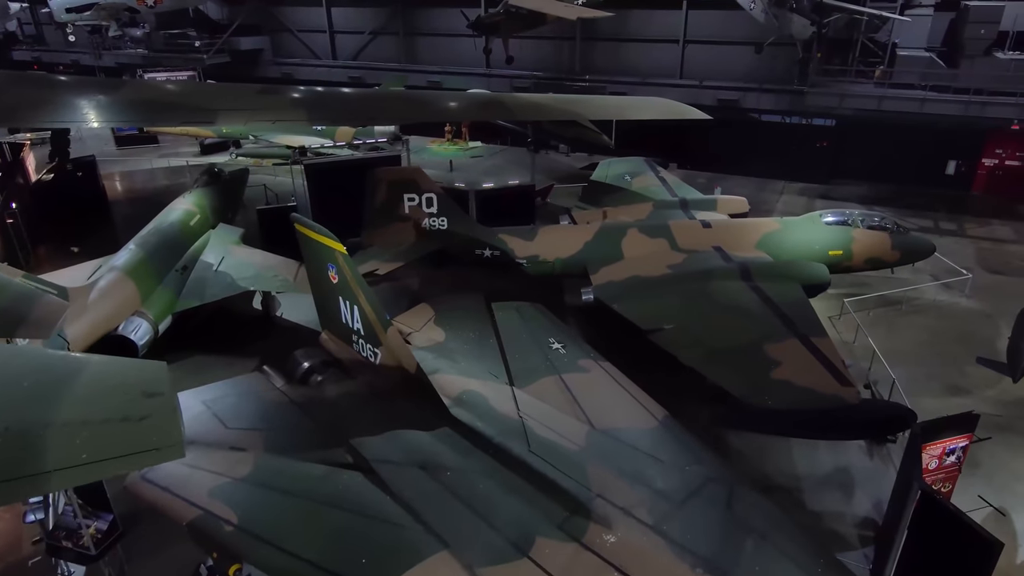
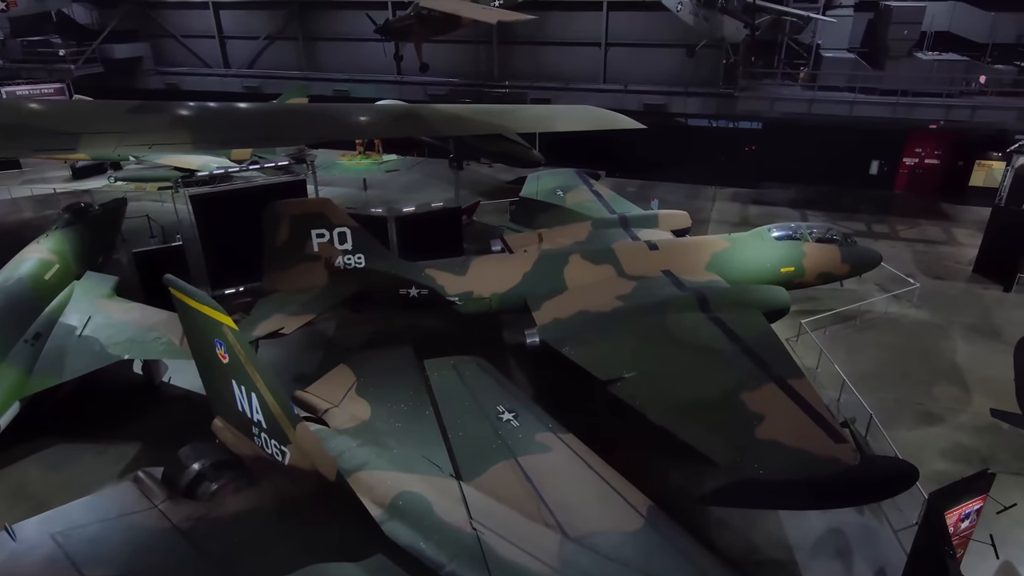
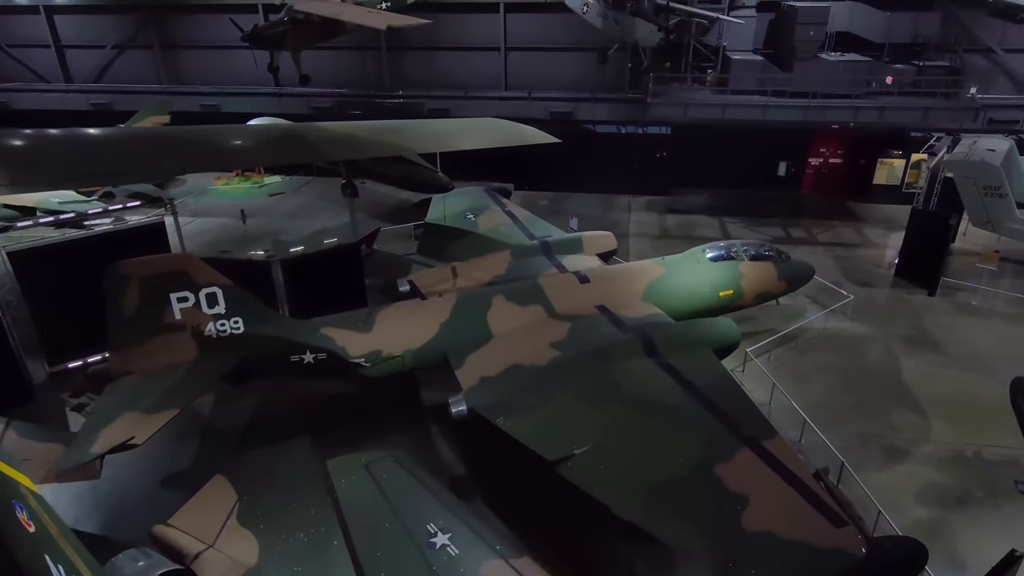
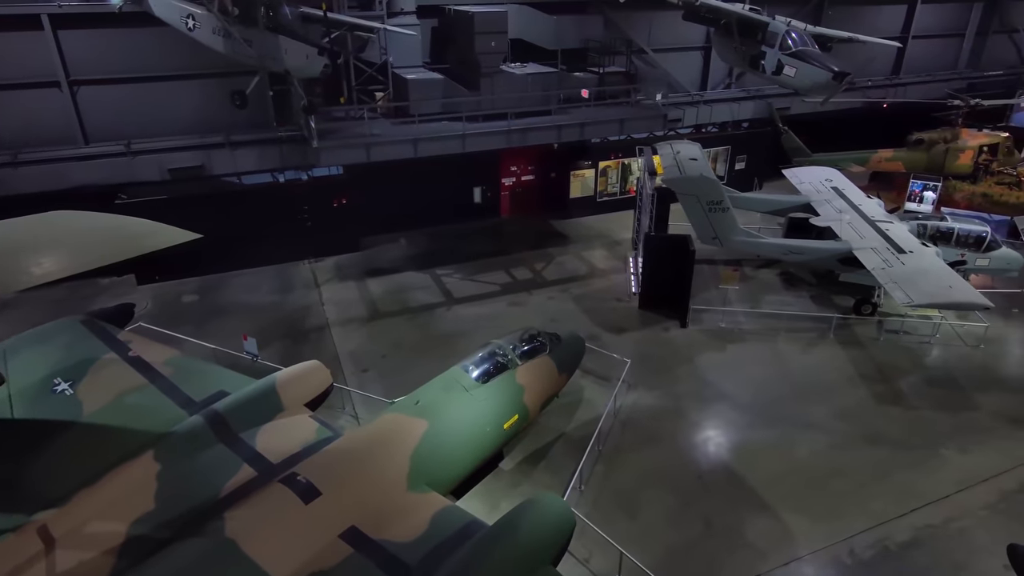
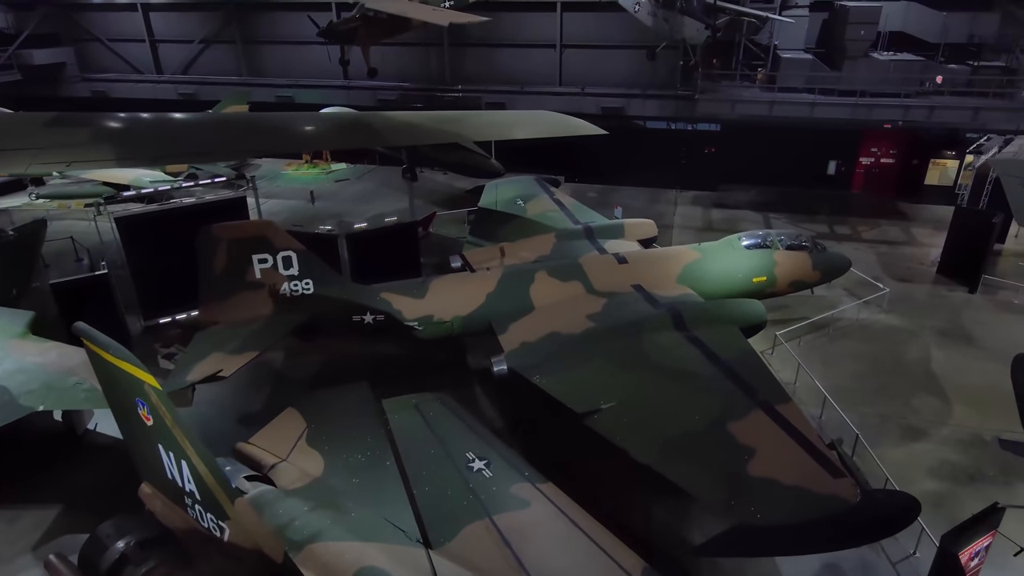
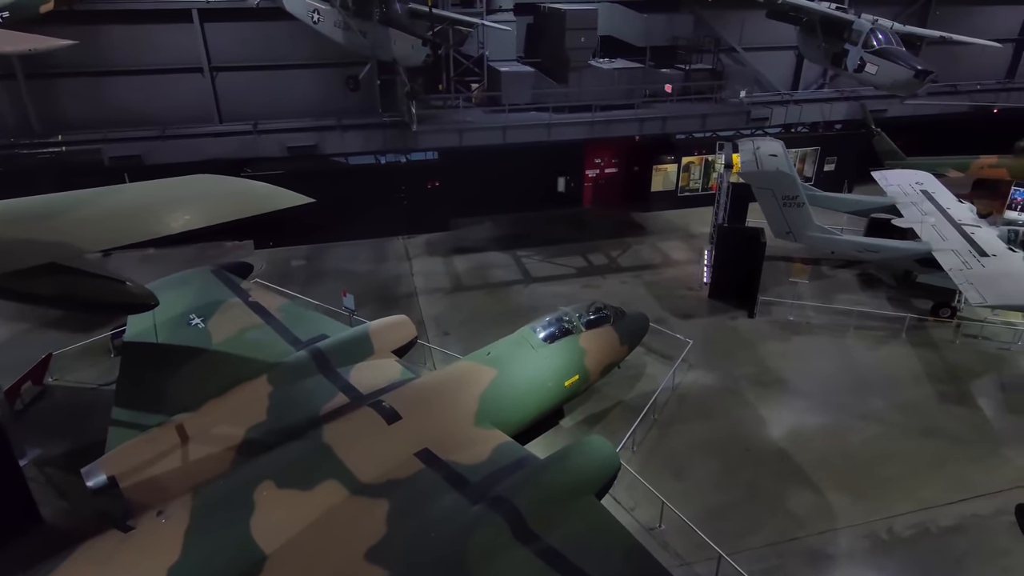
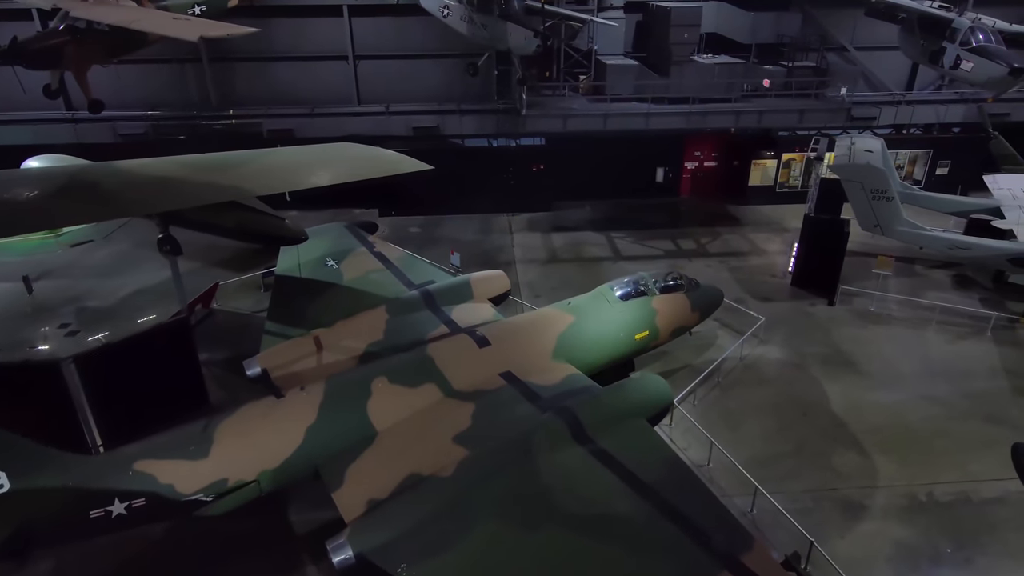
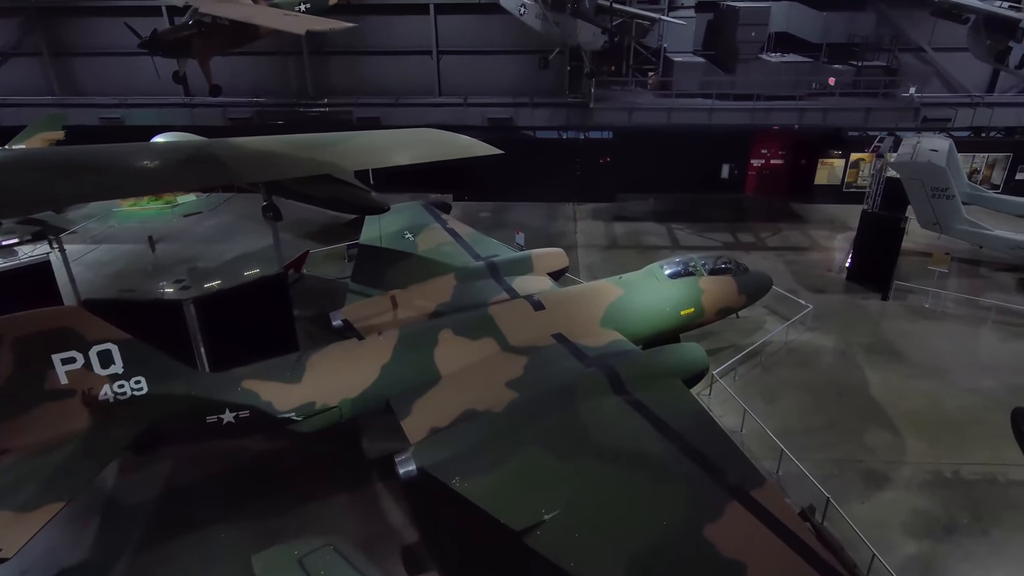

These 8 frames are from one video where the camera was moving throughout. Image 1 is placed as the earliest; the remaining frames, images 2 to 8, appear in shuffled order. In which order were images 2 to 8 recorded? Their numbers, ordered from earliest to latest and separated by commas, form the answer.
2, 5, 3, 8, 7, 6, 4
